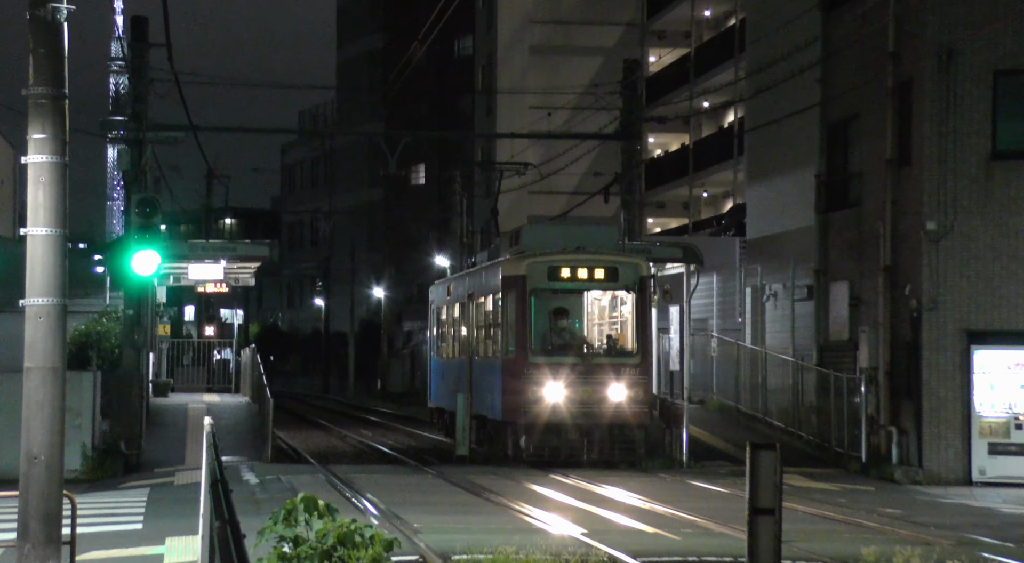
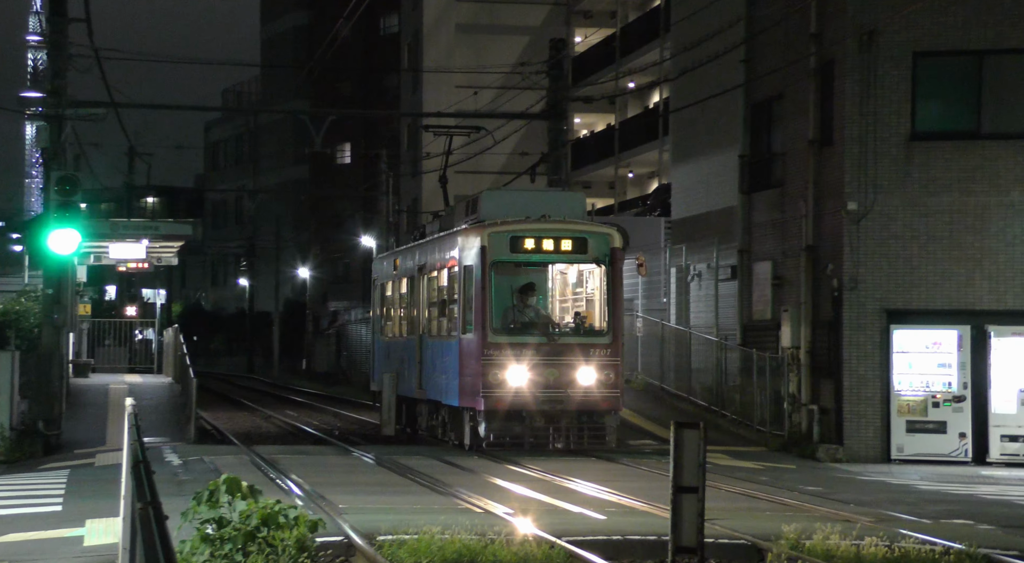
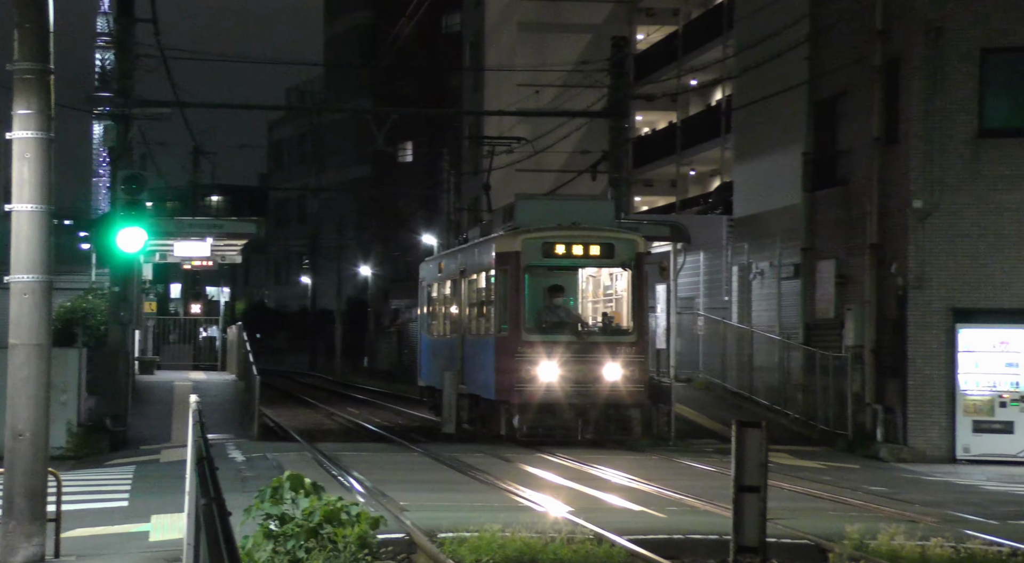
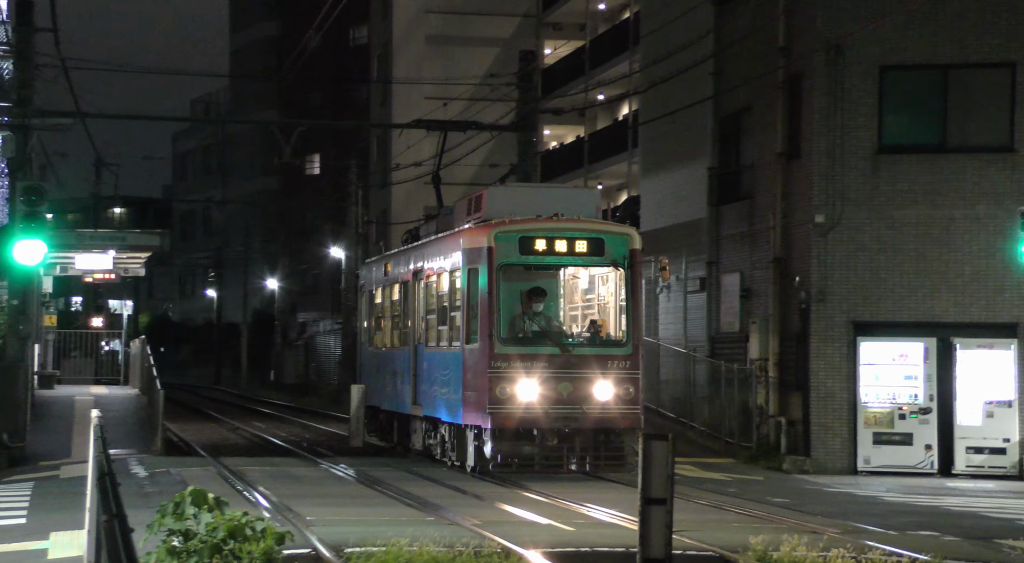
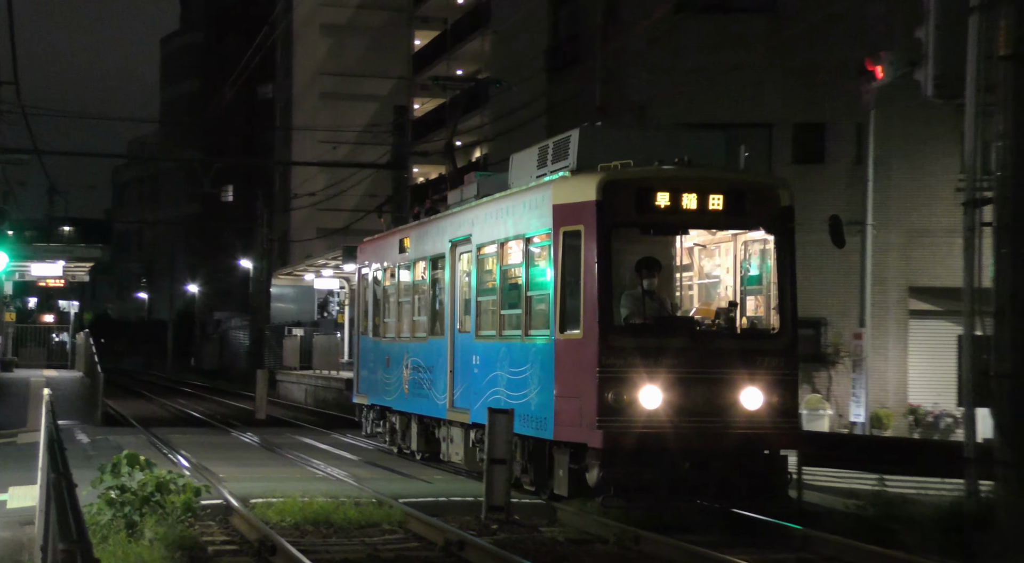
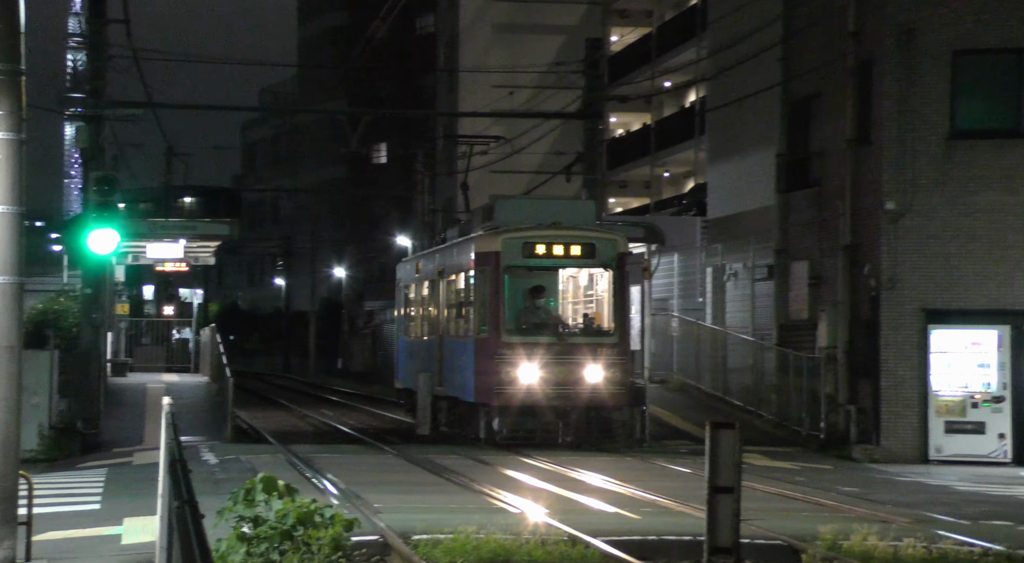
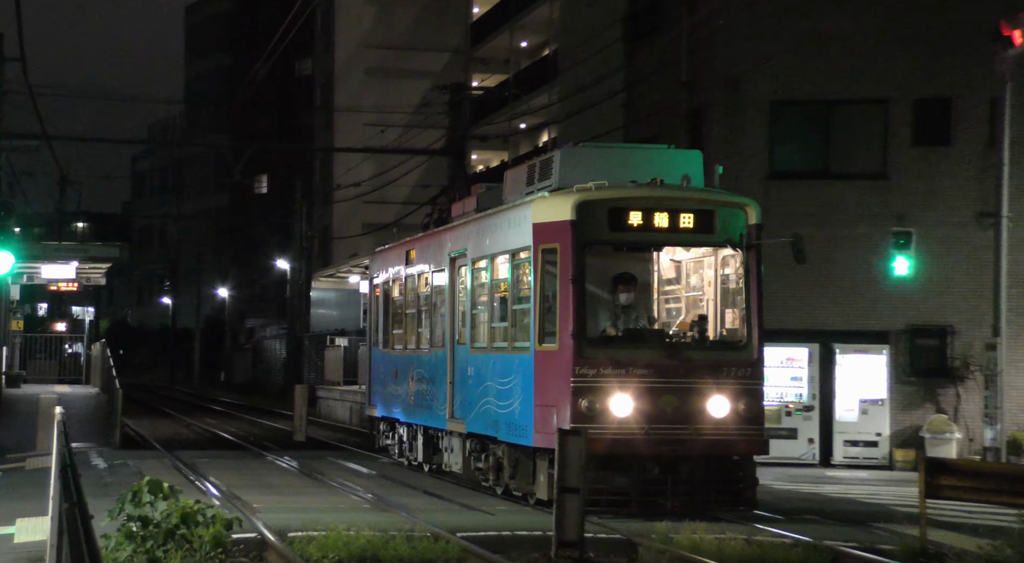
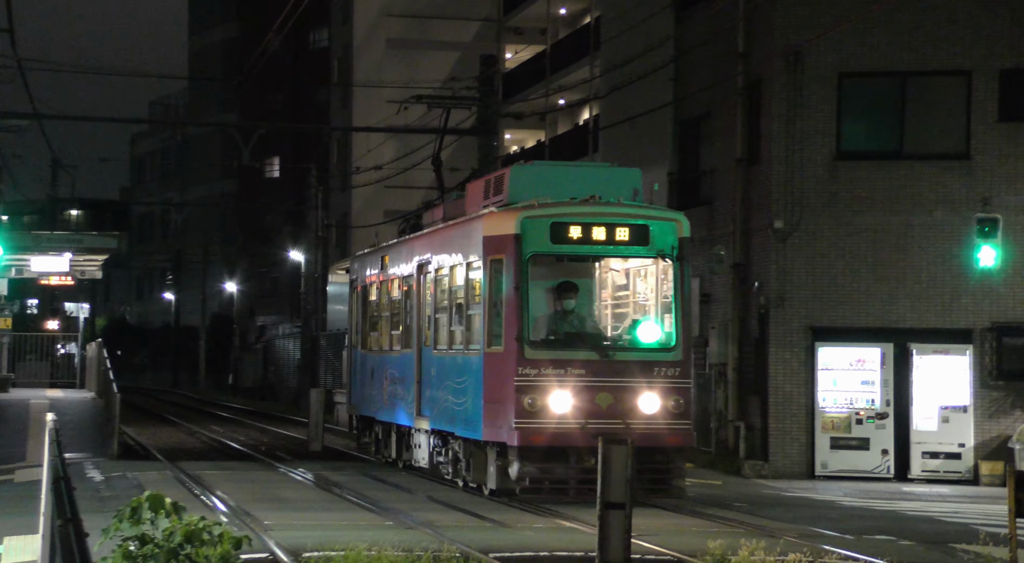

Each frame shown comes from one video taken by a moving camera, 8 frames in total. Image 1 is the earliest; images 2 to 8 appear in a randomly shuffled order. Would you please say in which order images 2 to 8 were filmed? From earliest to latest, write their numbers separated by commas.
3, 6, 2, 4, 8, 7, 5
